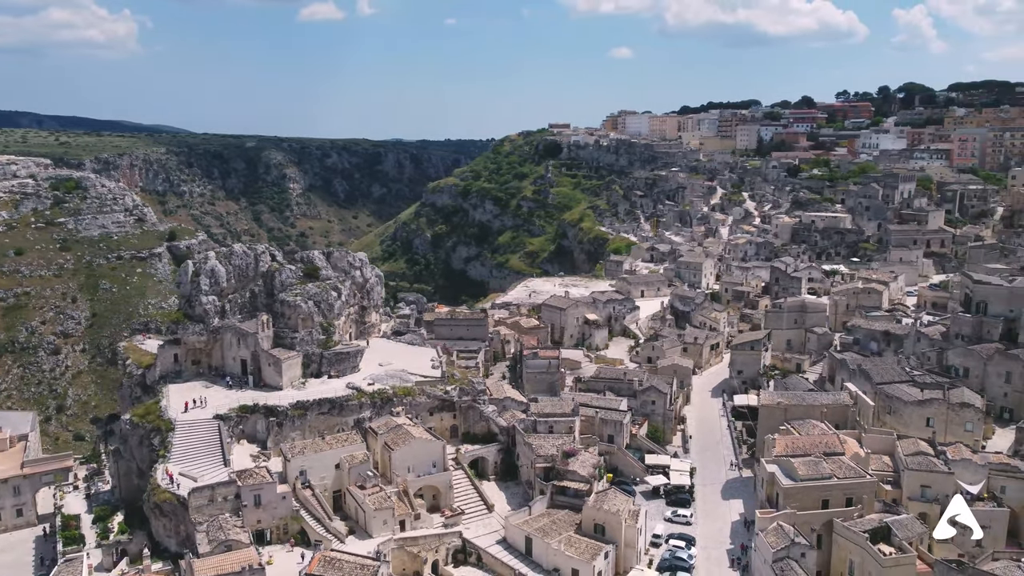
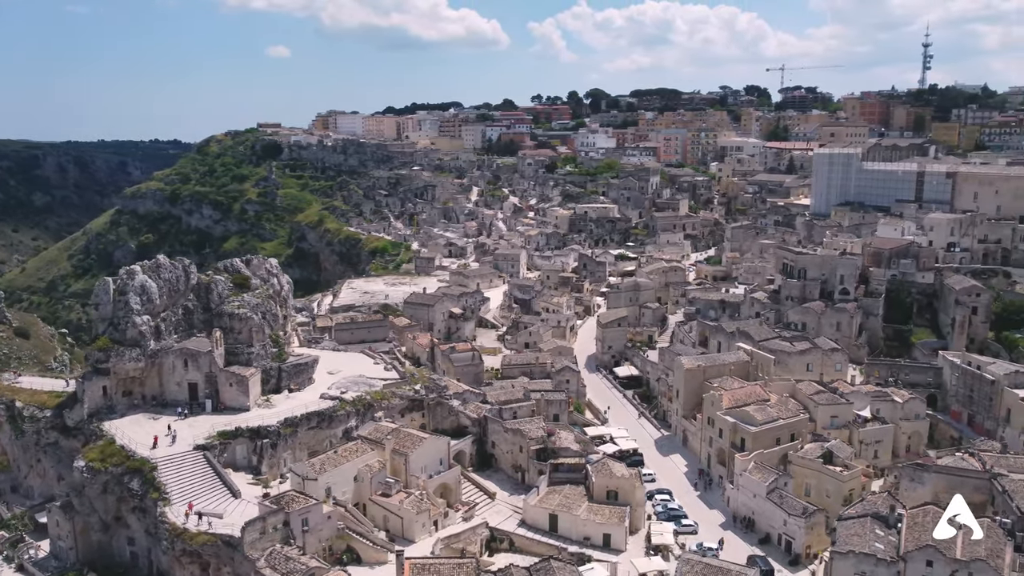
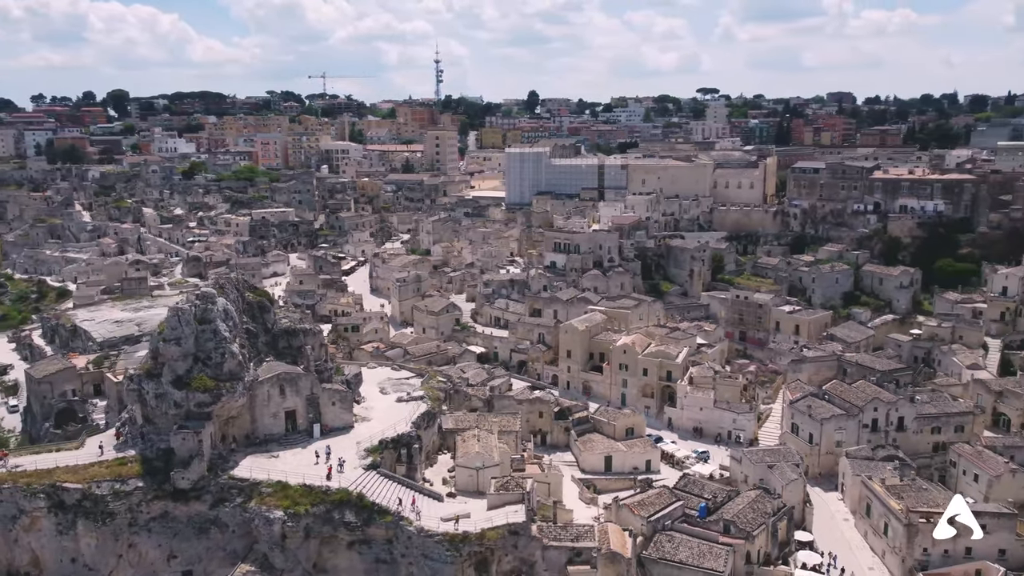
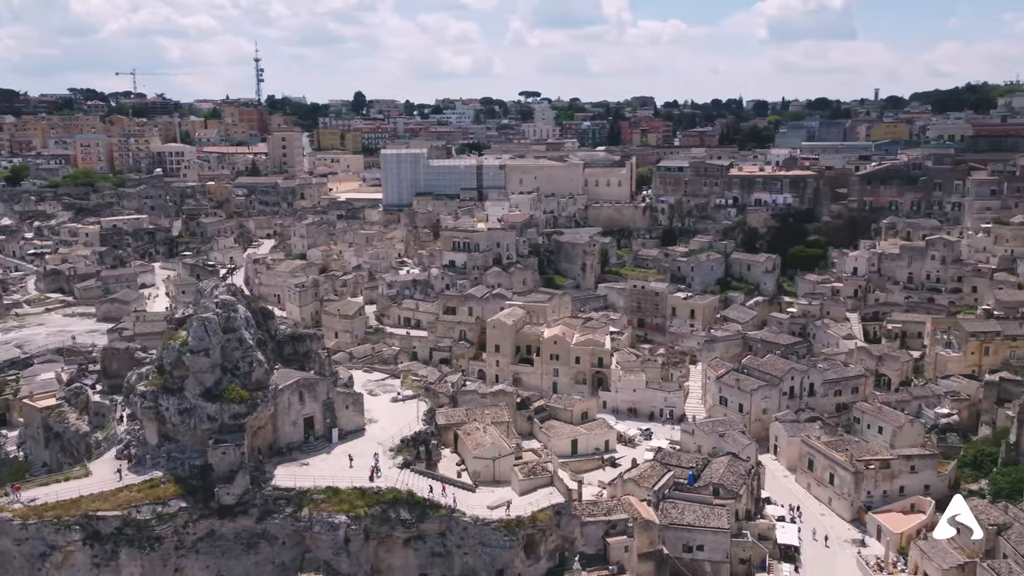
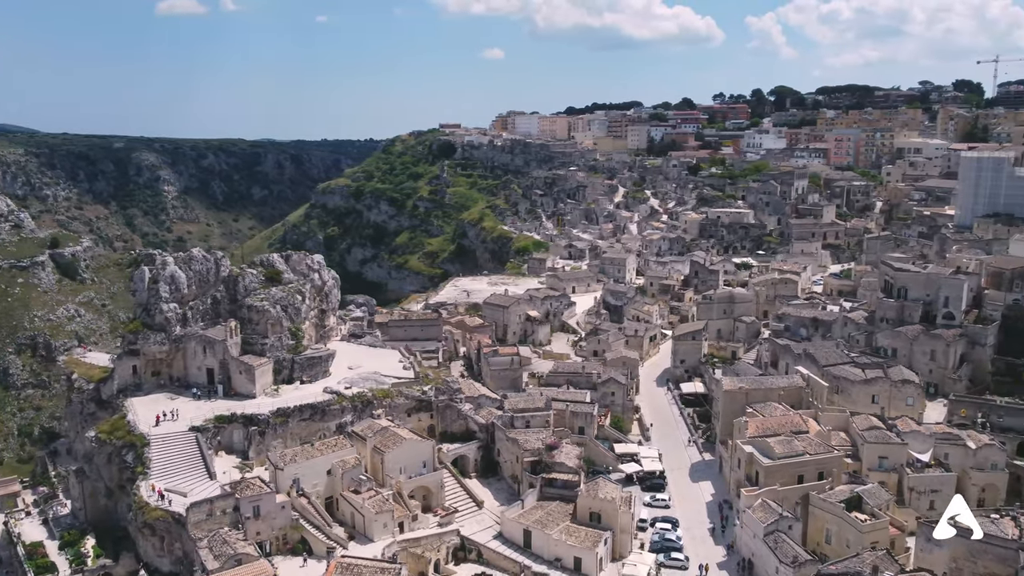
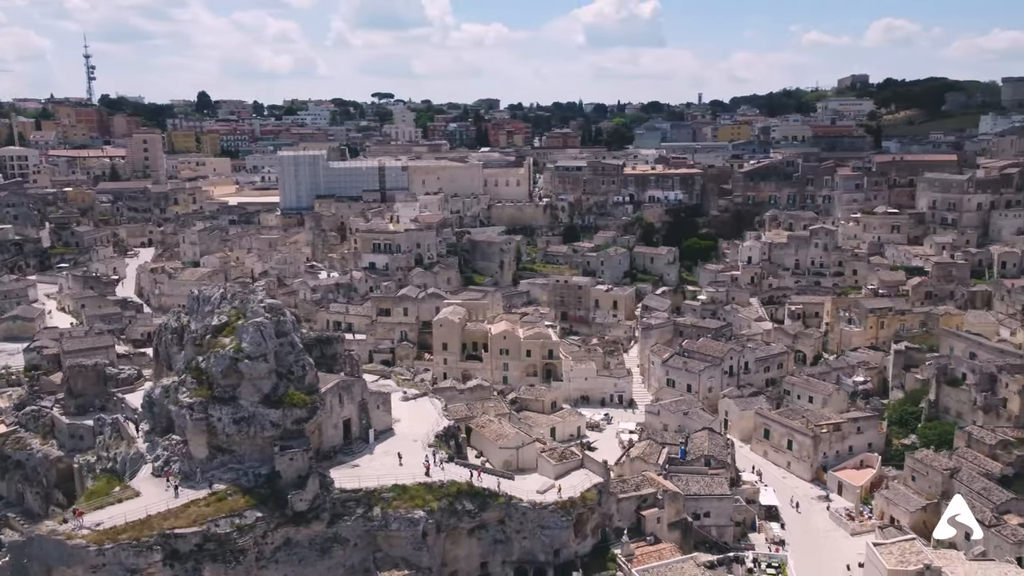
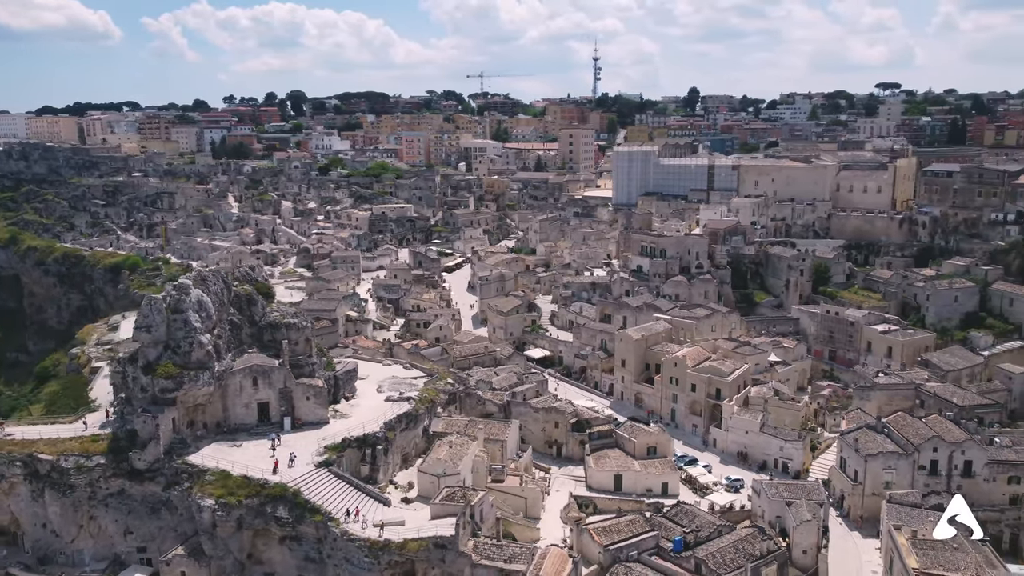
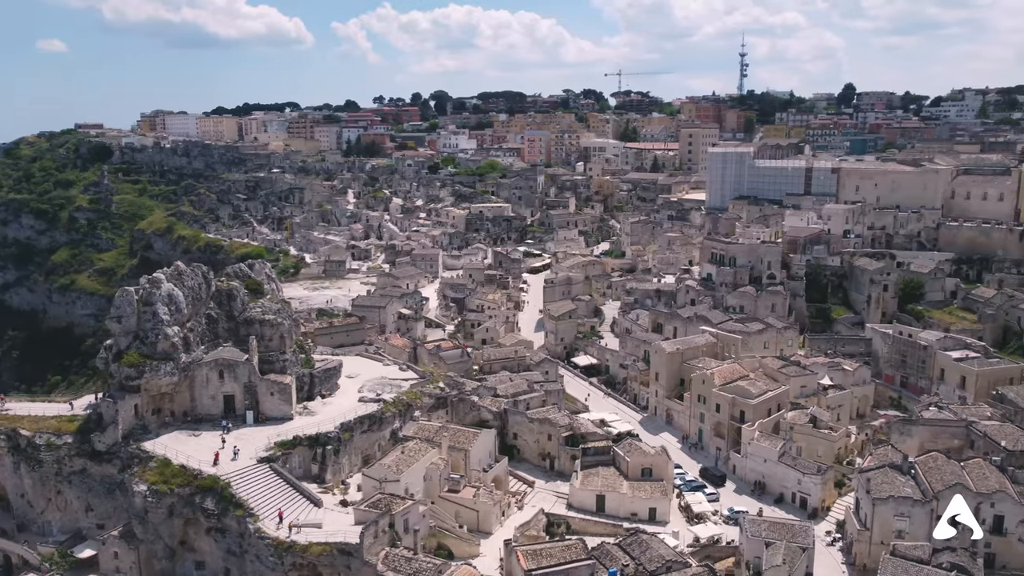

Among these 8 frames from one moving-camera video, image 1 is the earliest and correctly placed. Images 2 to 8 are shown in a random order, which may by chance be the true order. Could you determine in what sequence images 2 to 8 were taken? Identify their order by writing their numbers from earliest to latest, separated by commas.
5, 2, 8, 7, 3, 4, 6
